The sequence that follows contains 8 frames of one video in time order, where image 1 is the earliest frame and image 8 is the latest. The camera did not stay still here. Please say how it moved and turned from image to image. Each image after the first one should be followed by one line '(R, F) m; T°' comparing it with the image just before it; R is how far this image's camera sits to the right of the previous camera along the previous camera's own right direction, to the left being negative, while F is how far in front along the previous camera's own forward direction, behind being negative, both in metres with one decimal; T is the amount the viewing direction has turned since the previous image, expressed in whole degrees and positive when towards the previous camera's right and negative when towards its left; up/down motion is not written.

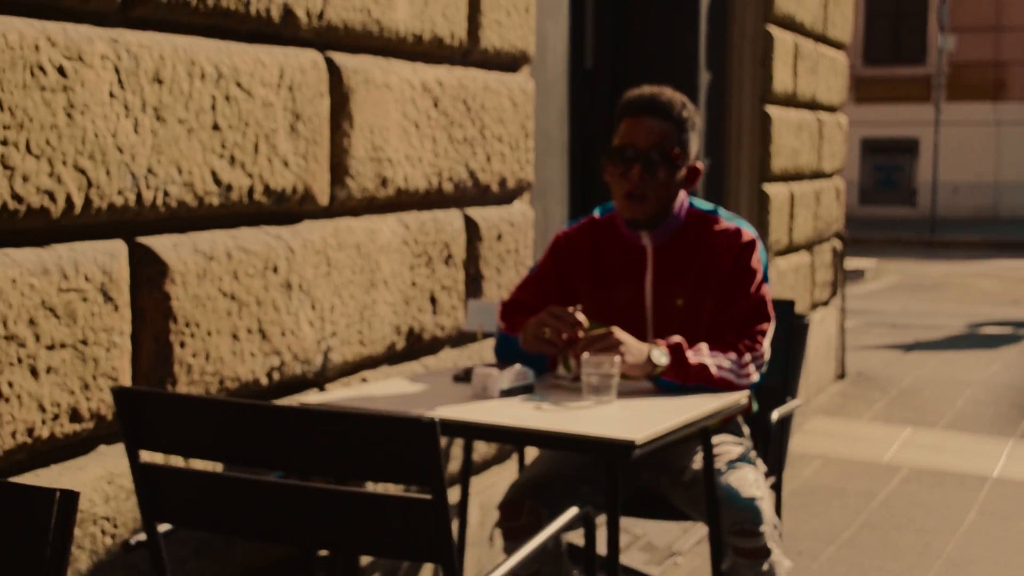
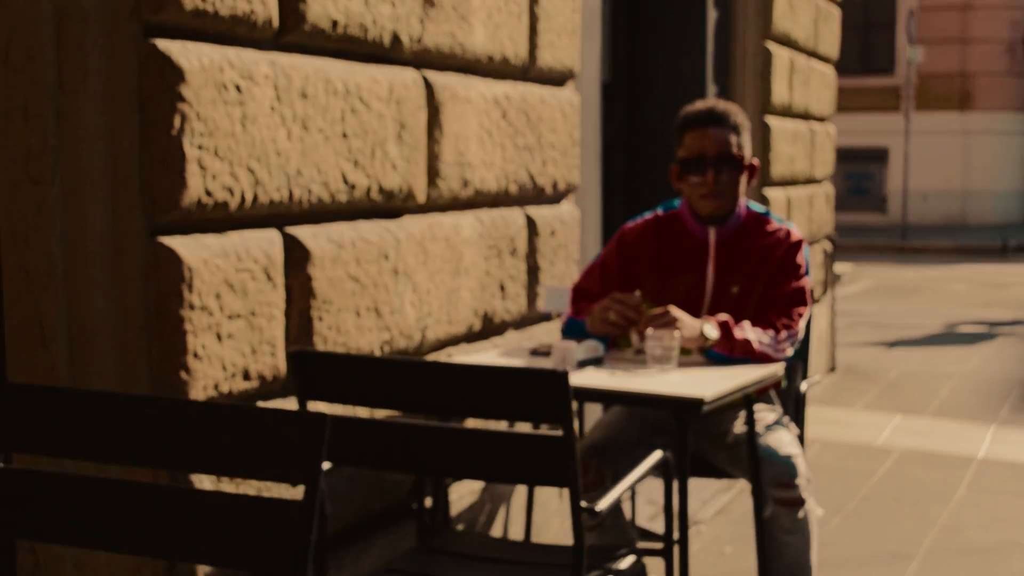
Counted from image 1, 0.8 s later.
(-0.3, -0.6) m; +1°
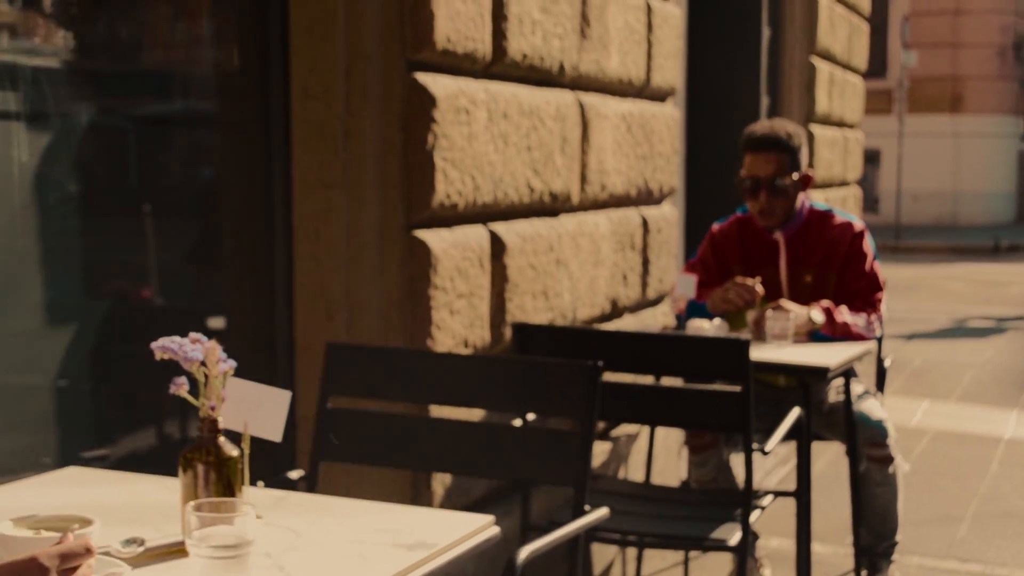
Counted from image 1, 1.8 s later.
(-0.5, -0.8) m; +1°
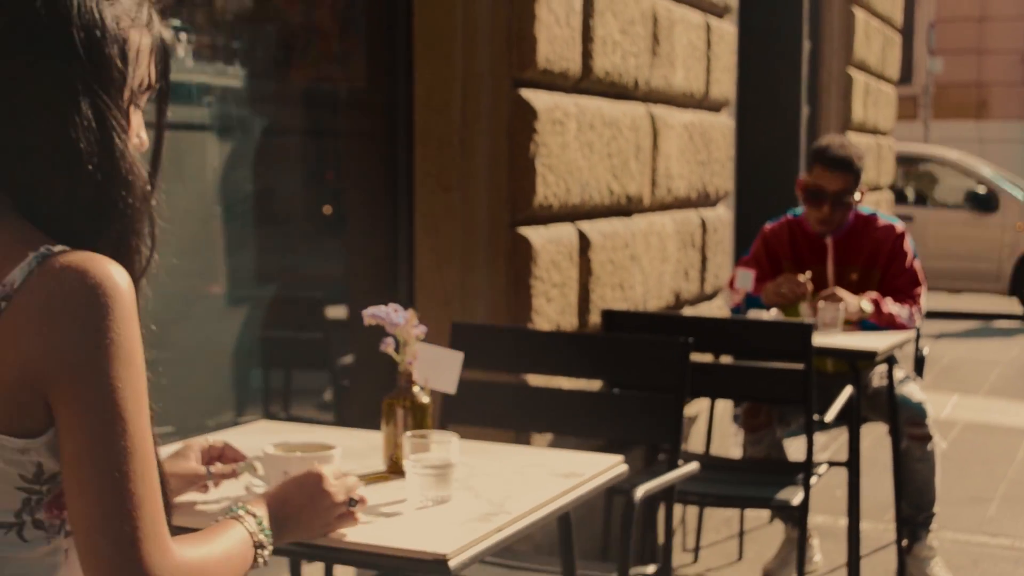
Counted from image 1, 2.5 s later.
(-0.2, -0.5) m; -1°
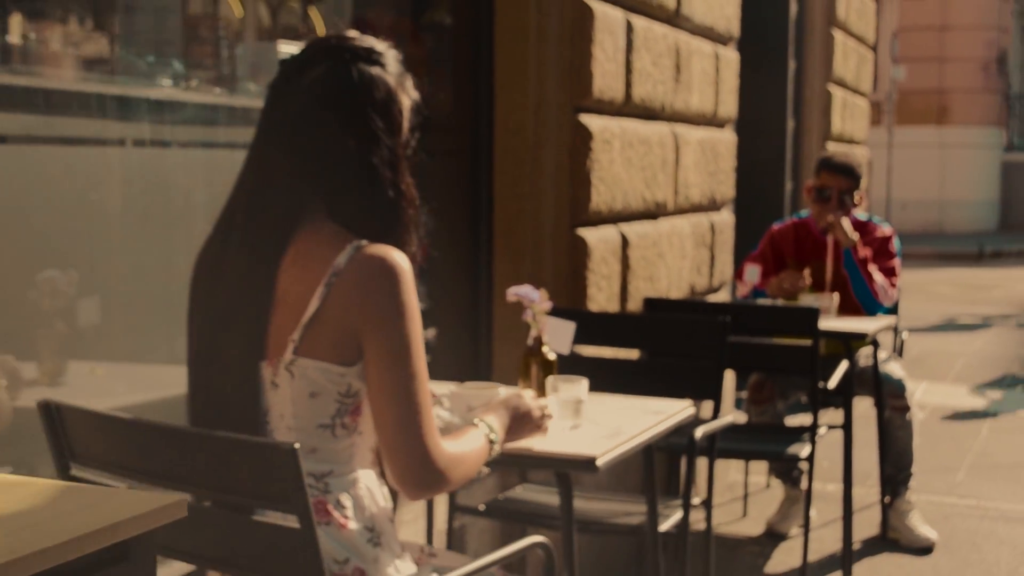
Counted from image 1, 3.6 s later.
(-0.3, -0.9) m; +1°
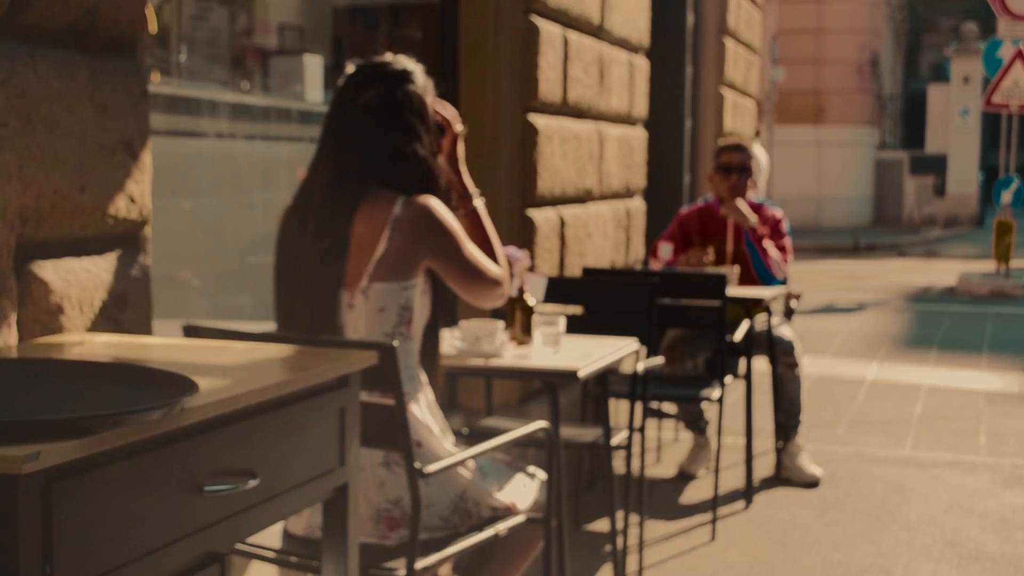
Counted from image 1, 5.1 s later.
(-0.3, -1.0) m; +4°
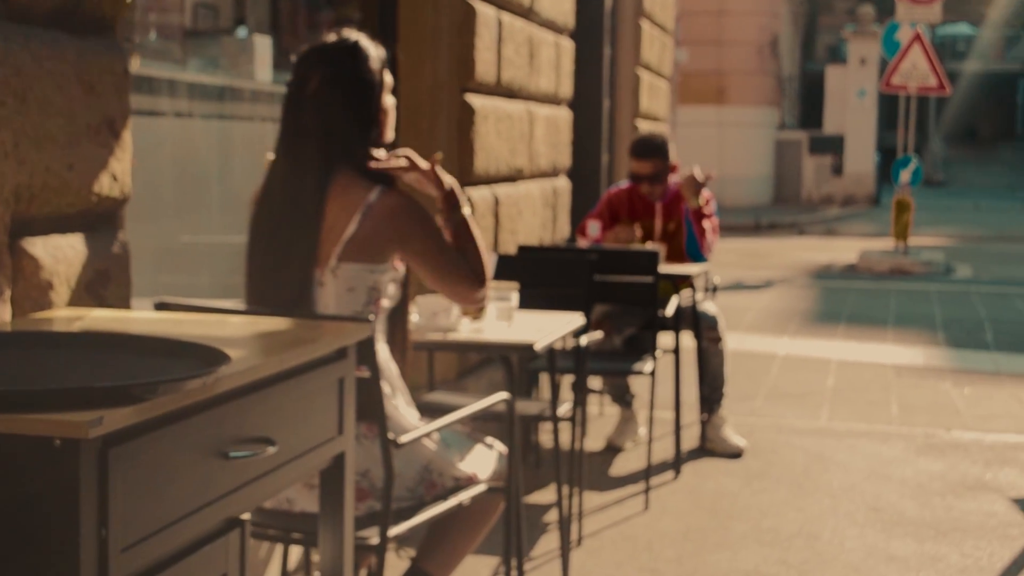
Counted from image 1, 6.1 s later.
(-0.2, -0.1) m; +4°
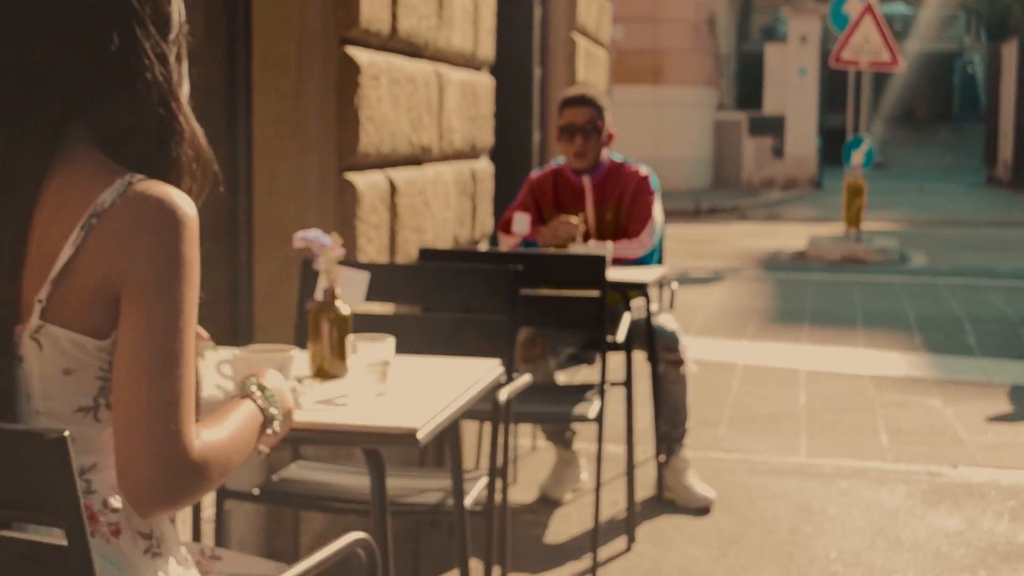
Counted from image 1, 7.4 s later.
(+0.1, +1.7) m; +3°
